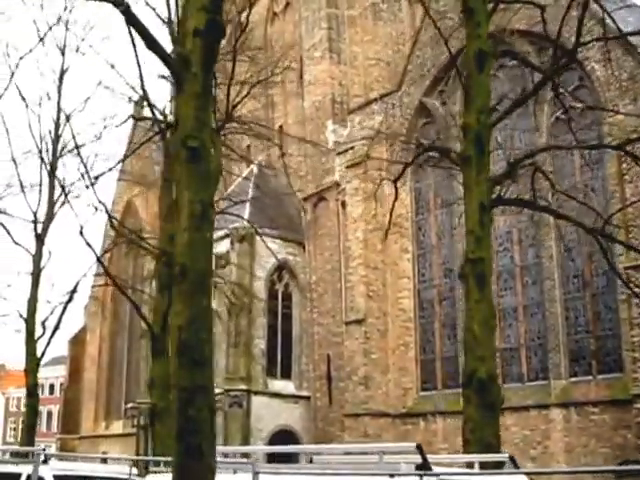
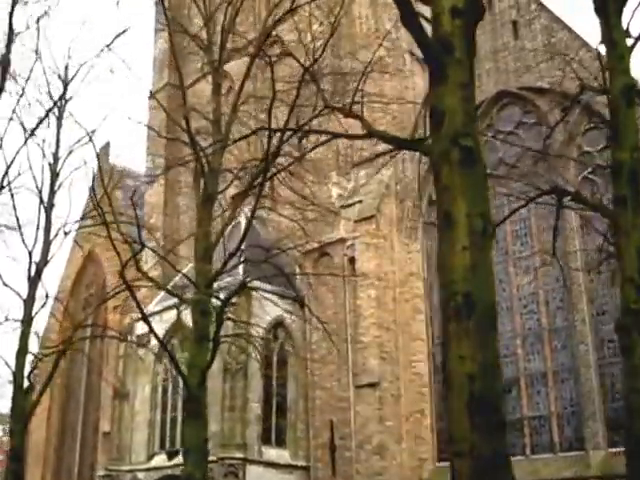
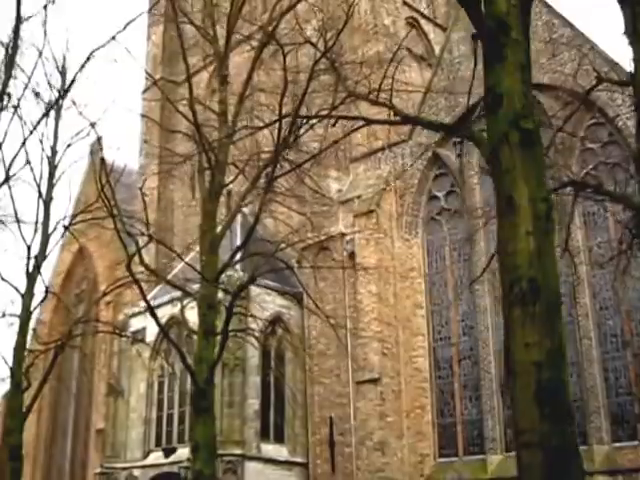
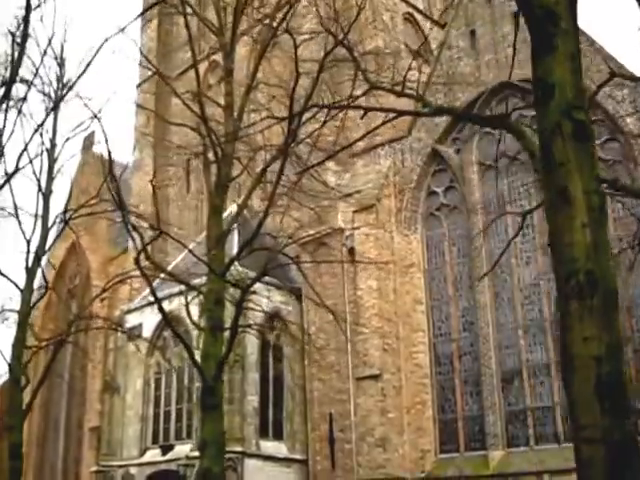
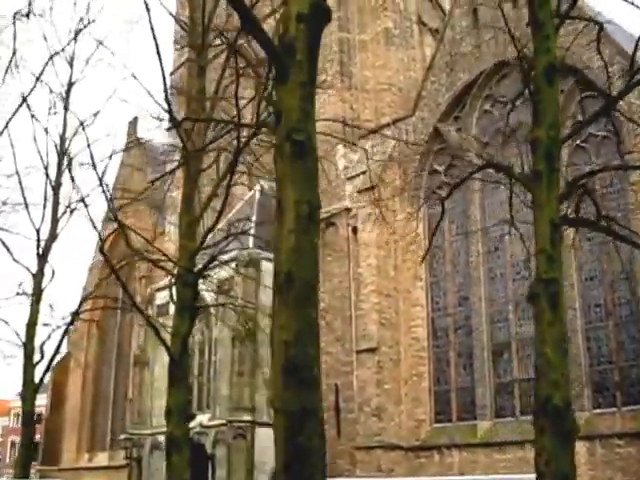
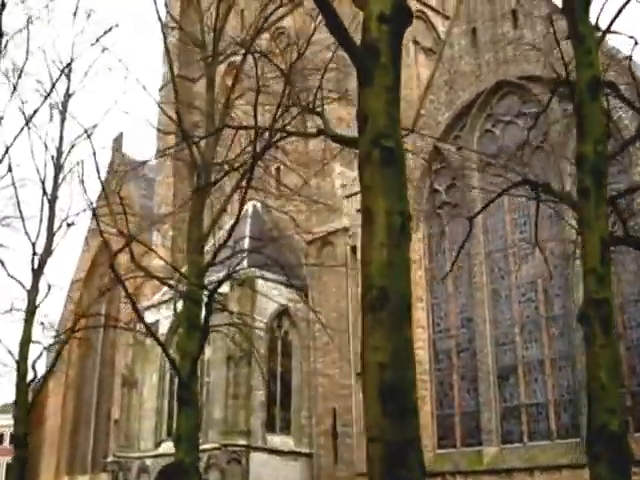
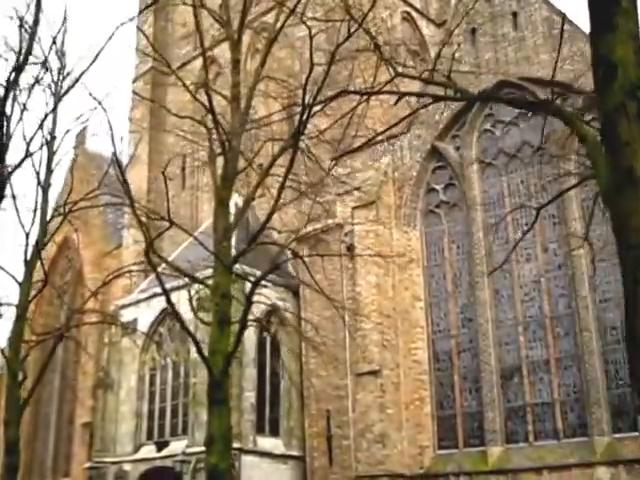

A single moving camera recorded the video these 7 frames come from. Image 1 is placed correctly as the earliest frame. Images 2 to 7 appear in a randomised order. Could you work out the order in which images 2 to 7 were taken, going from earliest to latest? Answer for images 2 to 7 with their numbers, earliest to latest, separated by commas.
5, 6, 2, 3, 4, 7
